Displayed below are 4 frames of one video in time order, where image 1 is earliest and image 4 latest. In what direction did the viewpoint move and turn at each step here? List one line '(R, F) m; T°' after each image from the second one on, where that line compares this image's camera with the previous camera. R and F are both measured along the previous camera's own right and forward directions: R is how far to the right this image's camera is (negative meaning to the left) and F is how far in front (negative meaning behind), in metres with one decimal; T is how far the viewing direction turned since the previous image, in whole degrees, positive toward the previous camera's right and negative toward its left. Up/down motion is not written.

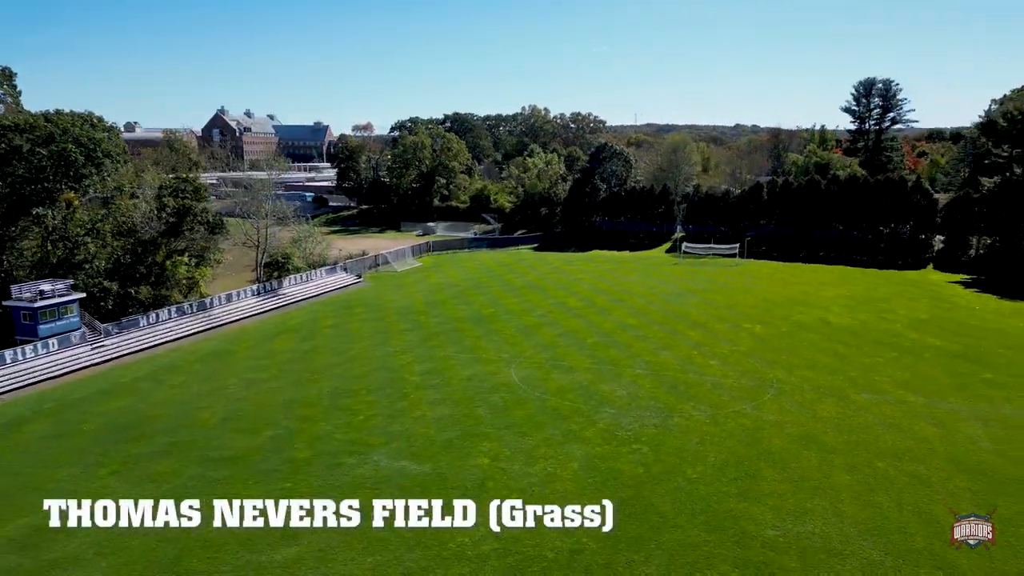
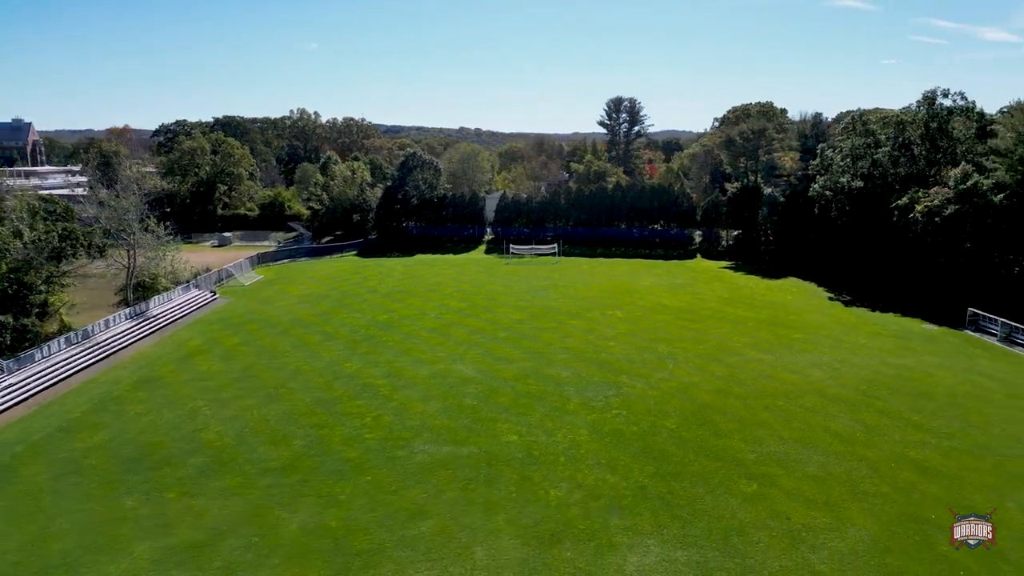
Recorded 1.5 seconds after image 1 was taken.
(-7.2, -2.1) m; +20°
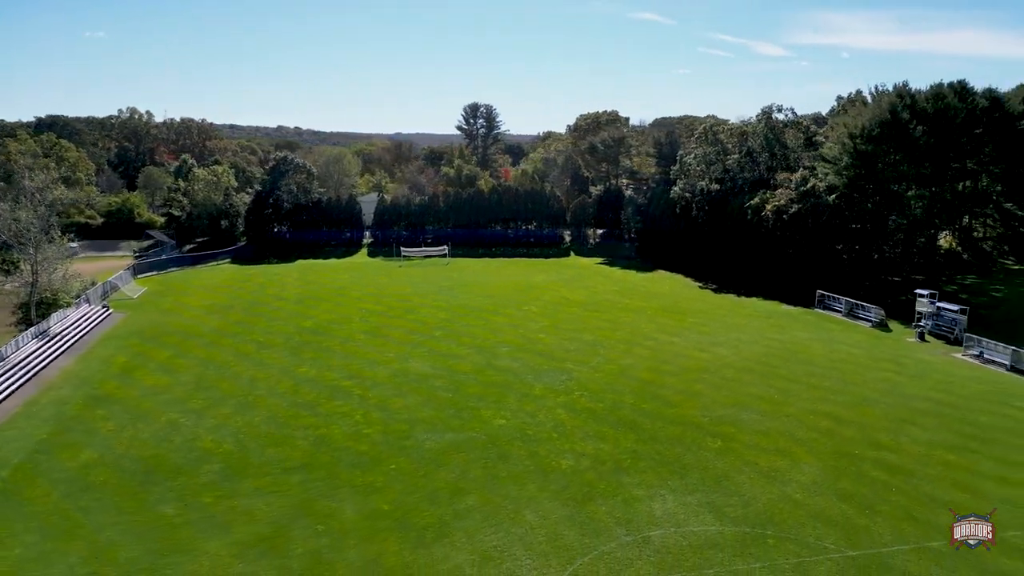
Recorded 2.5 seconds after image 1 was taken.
(-4.5, -1.7) m; +13°
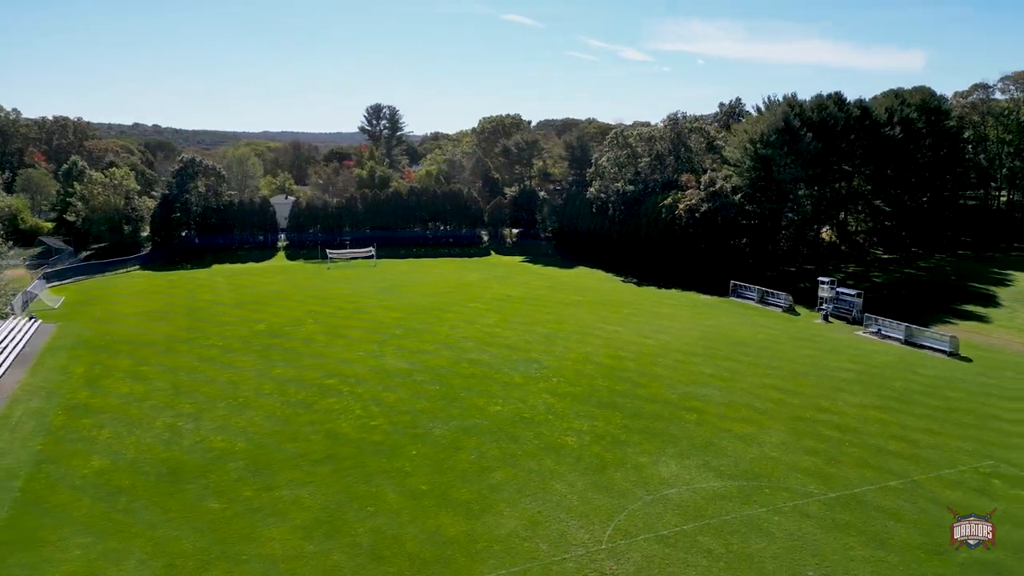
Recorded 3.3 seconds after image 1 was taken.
(-3.5, -1.4) m; +9°
